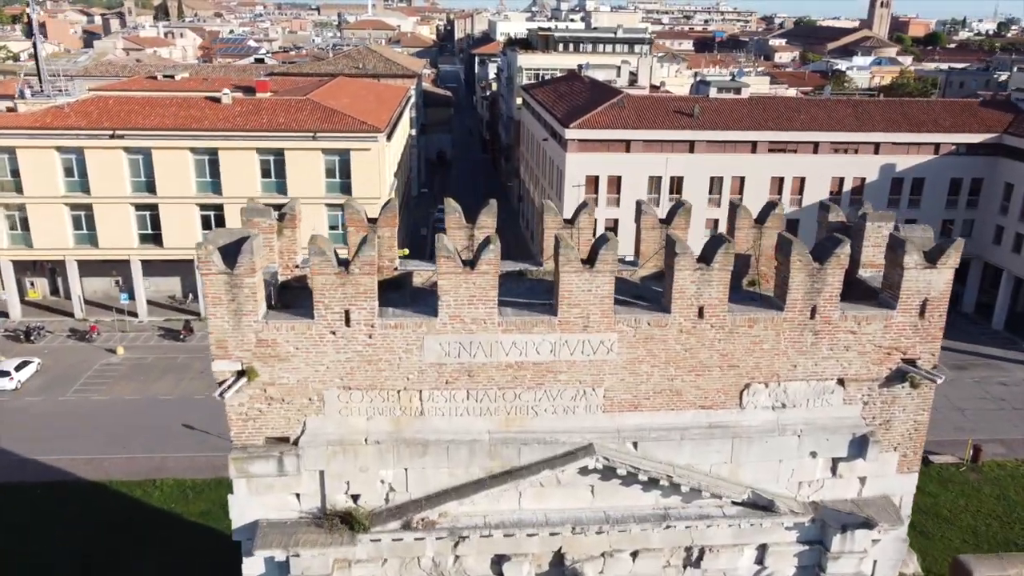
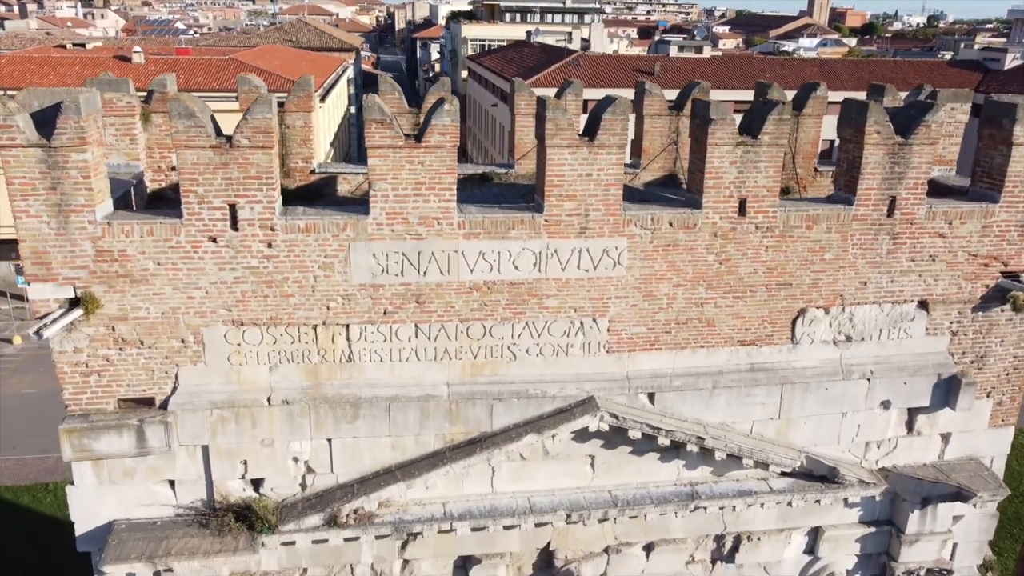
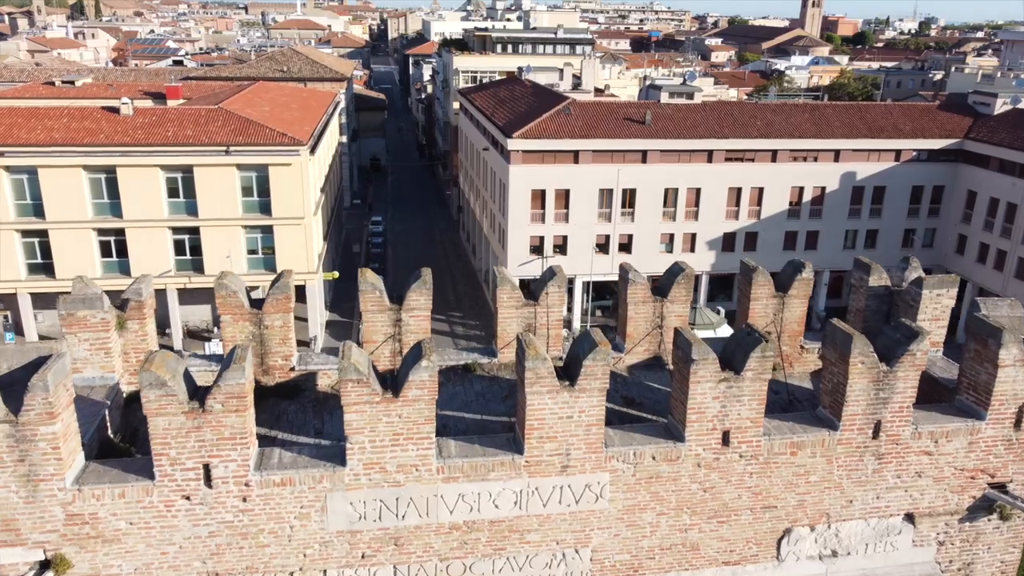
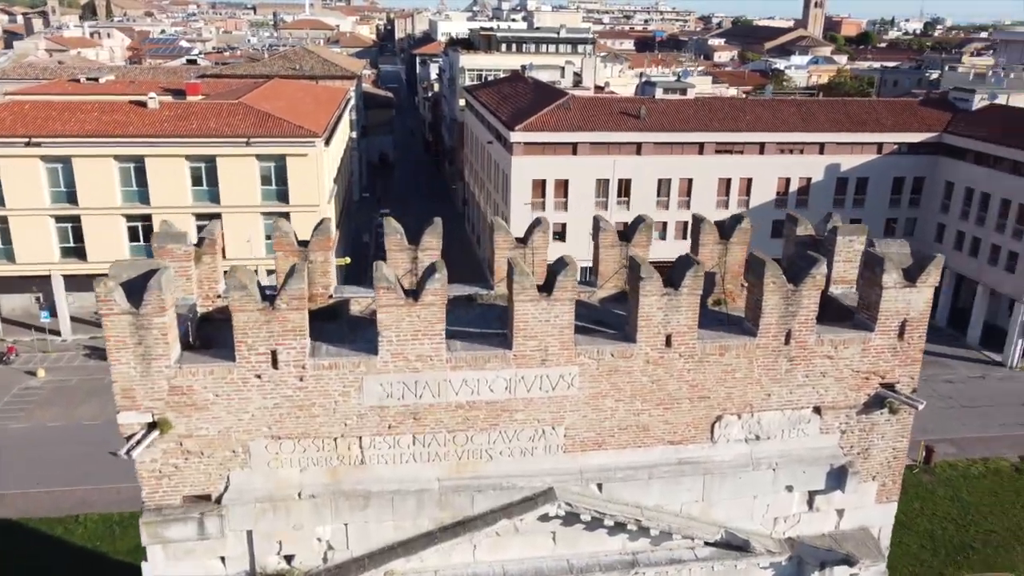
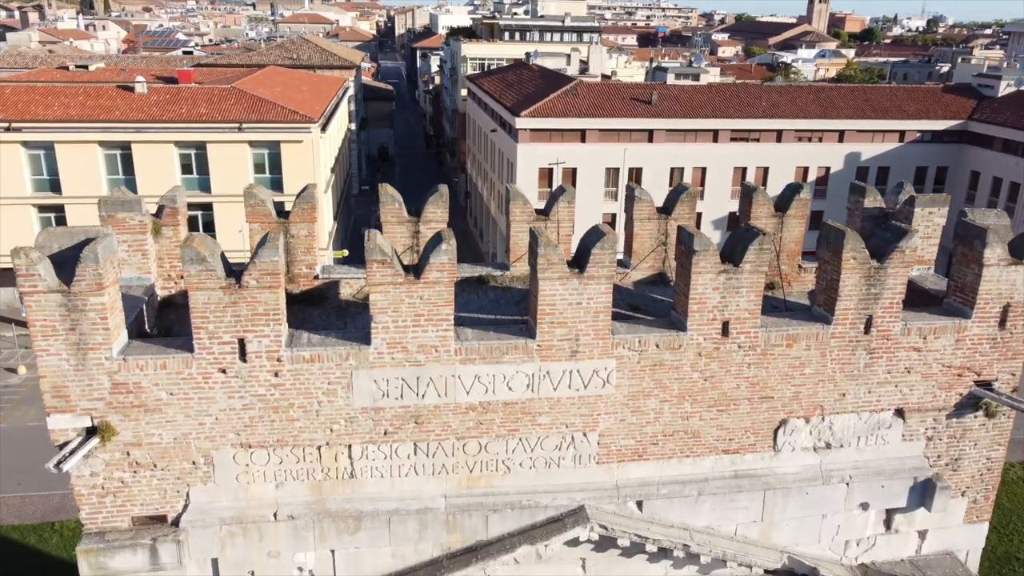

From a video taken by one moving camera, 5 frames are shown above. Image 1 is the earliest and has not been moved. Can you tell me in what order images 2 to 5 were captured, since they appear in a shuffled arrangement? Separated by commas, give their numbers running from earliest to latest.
4, 3, 5, 2
